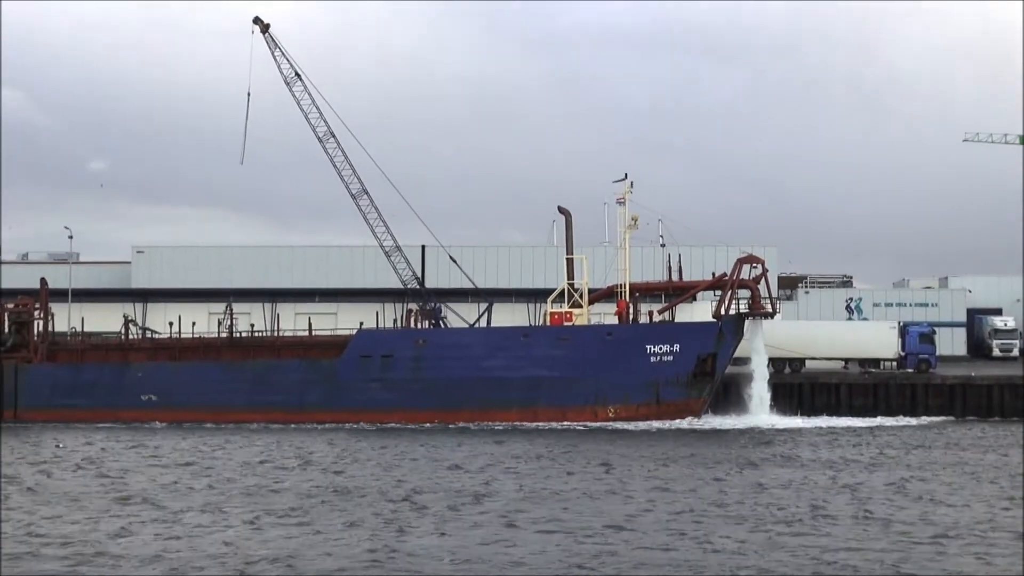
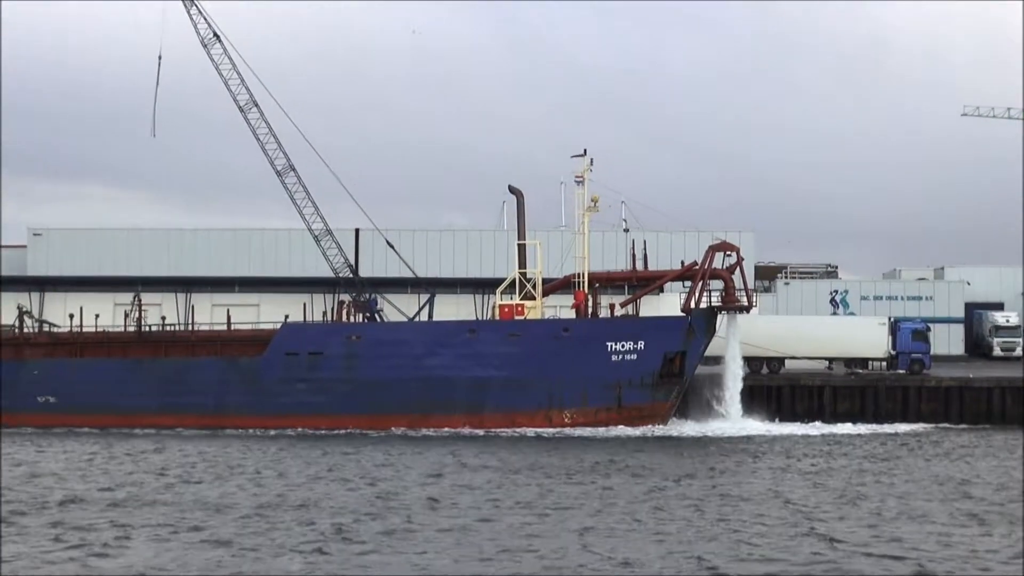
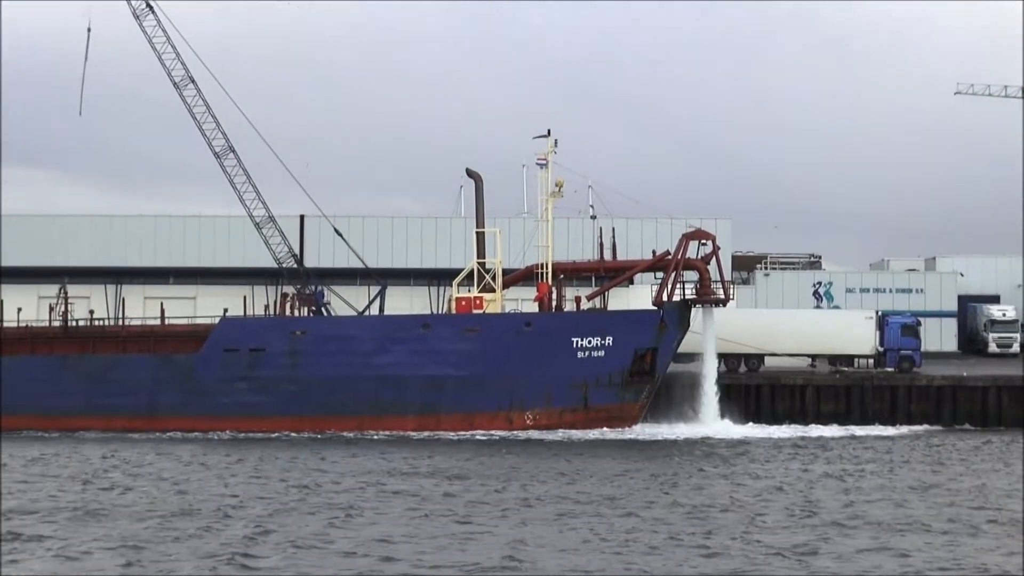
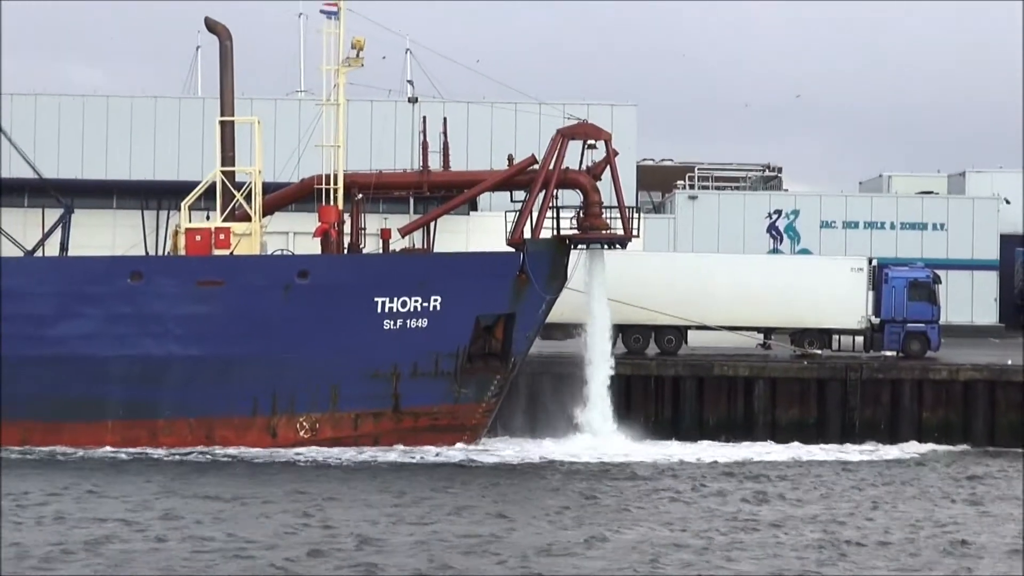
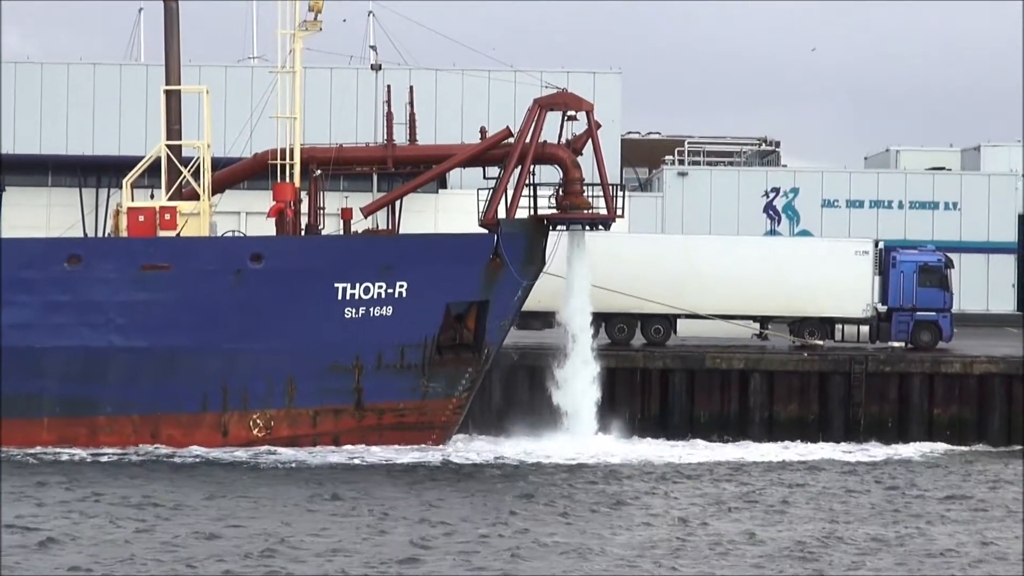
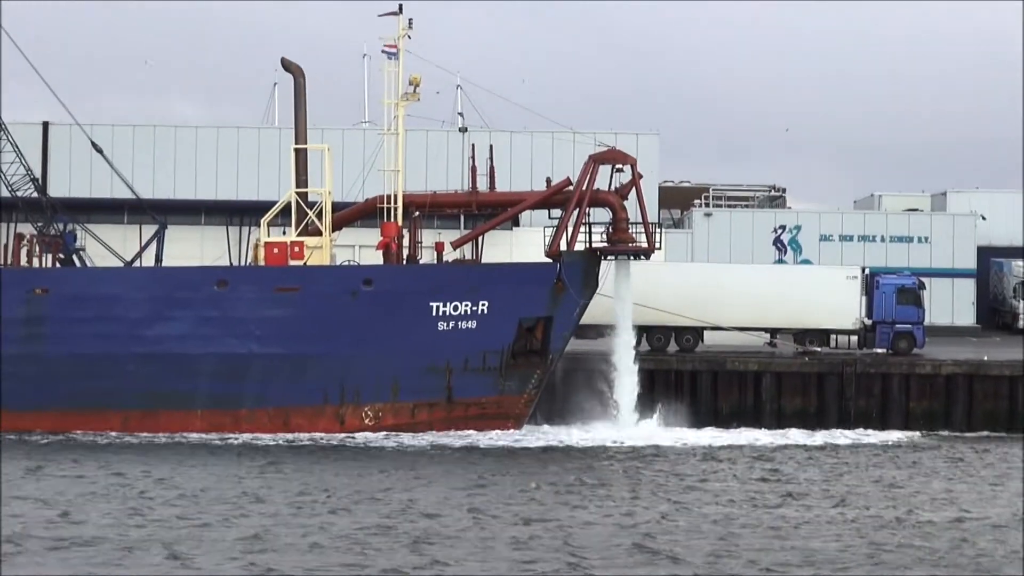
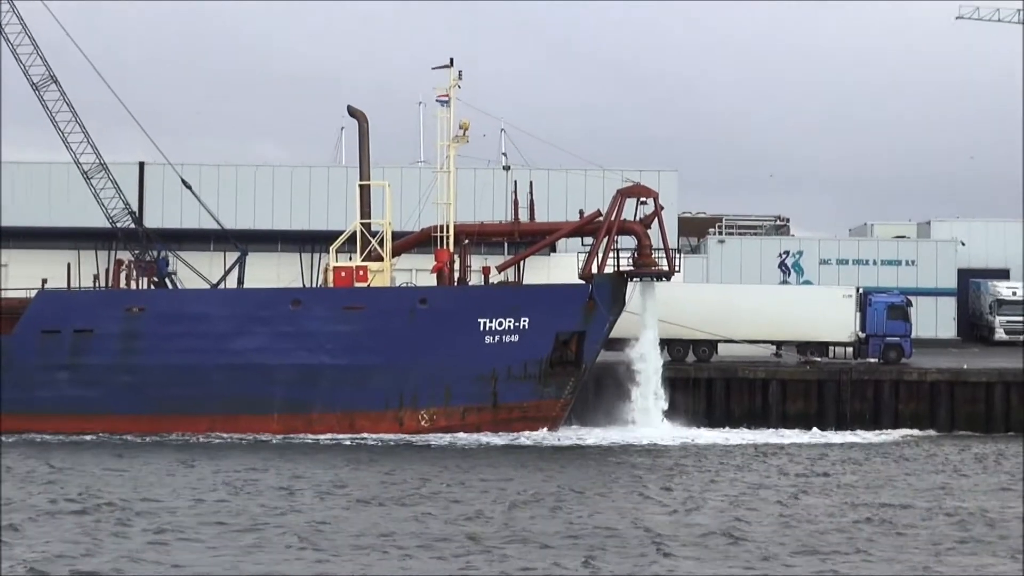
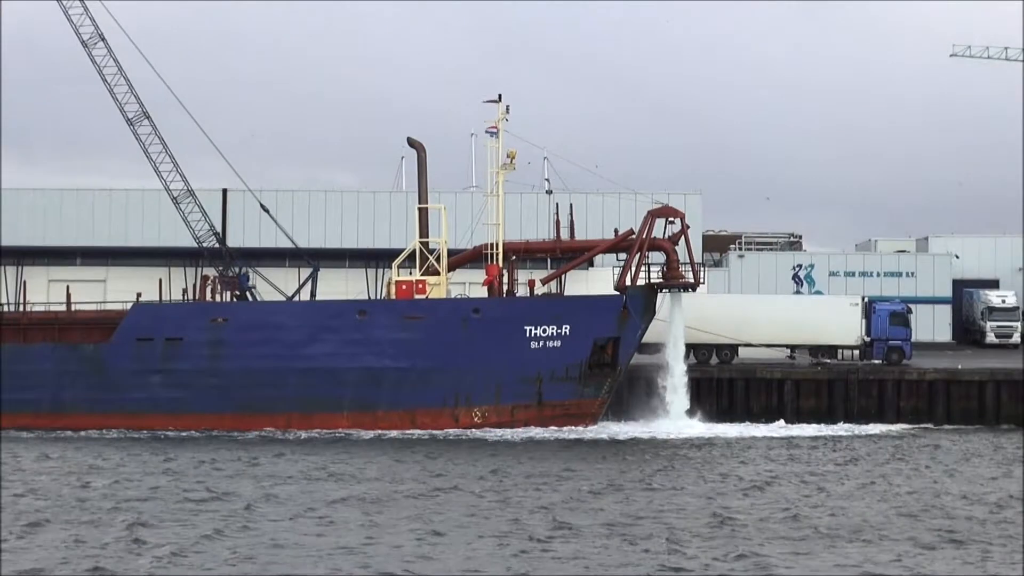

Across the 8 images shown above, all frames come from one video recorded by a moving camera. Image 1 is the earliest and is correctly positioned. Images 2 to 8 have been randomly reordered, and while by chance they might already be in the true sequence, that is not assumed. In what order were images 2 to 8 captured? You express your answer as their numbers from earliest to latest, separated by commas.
2, 3, 8, 7, 6, 4, 5
